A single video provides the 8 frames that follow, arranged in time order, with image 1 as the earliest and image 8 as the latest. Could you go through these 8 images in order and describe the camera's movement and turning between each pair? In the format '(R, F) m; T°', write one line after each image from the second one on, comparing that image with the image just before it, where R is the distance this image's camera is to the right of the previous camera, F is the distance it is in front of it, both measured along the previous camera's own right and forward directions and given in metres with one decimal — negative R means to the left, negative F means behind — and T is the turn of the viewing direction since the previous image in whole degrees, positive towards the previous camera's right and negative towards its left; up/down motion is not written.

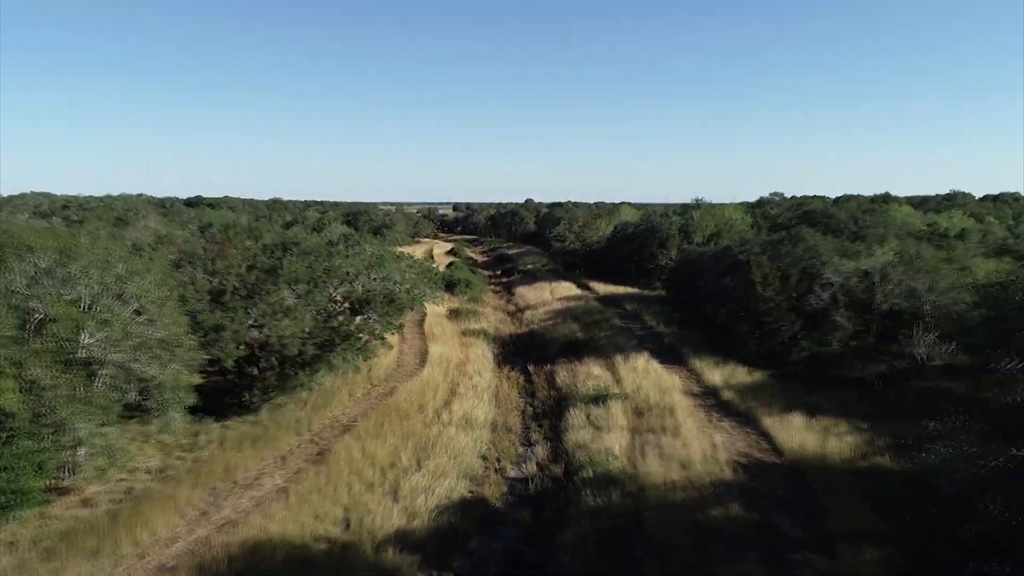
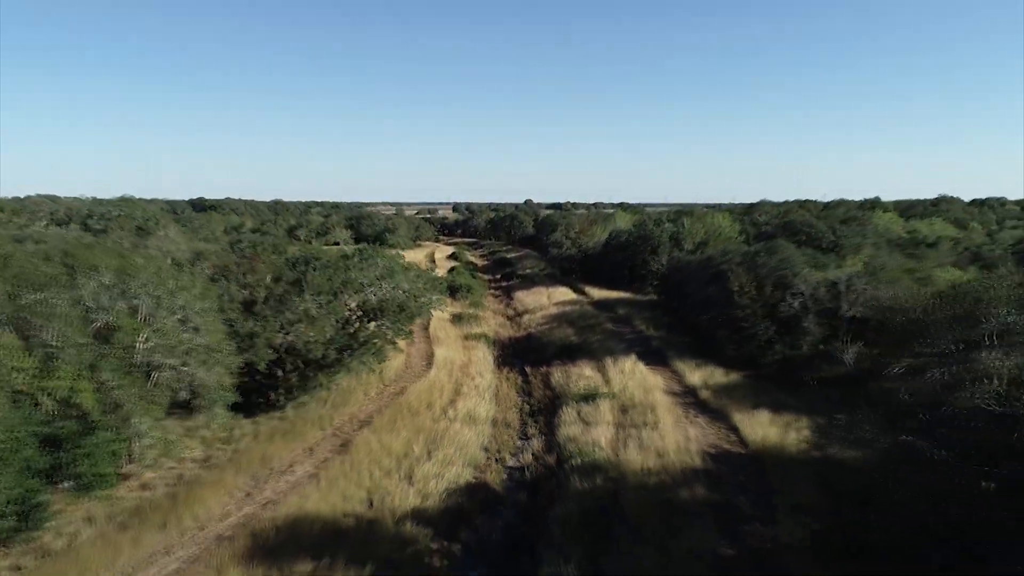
(0.0, -0.7) m; 0°
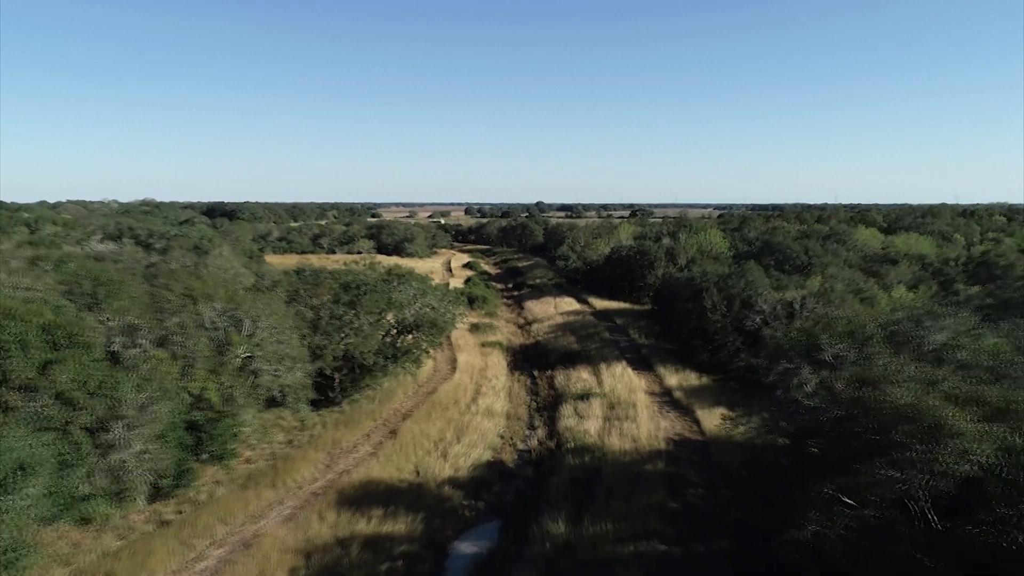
(0.0, -1.8) m; -1°
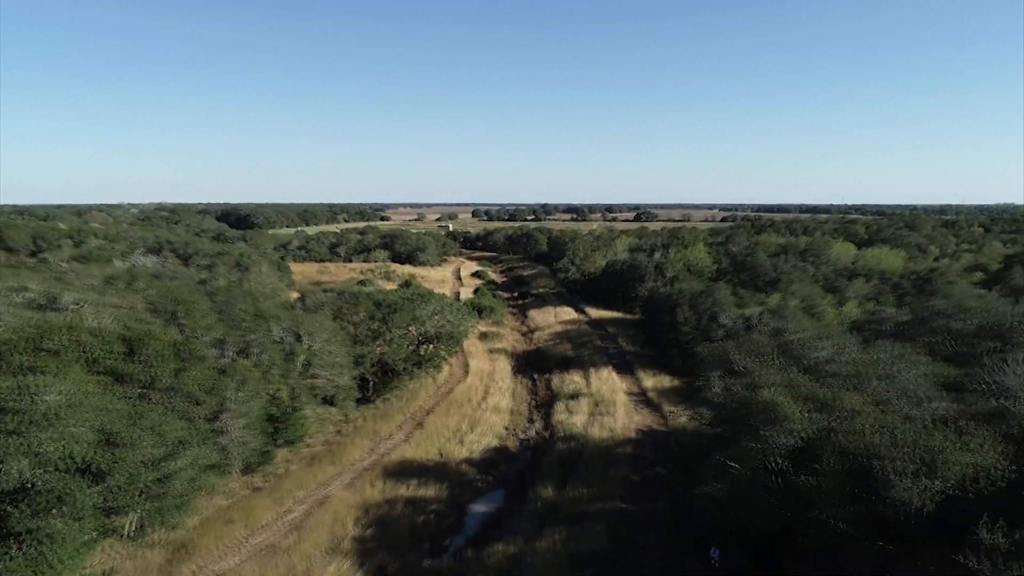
(+0.1, -2.0) m; -1°
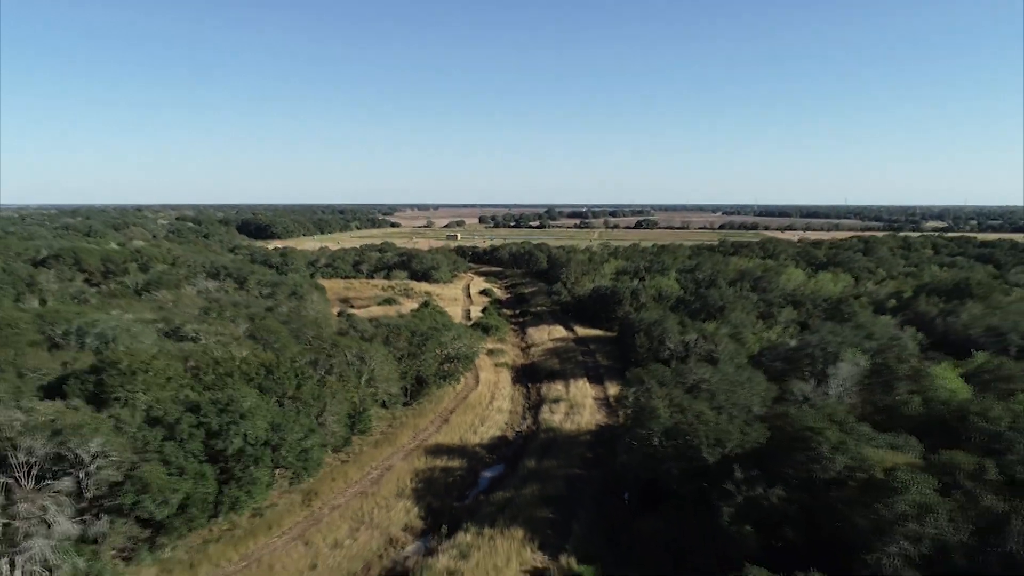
(+0.2, -4.2) m; 0°
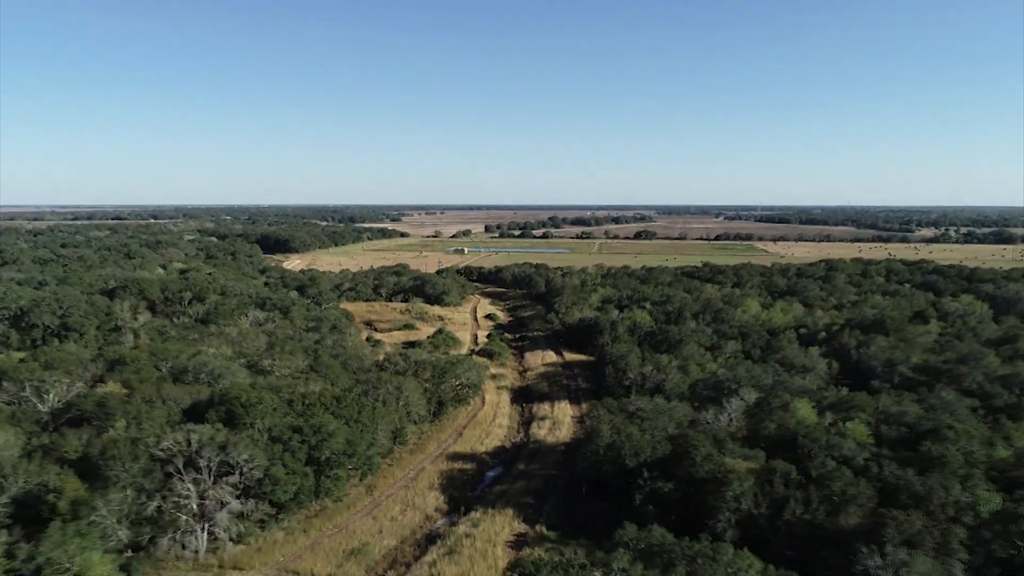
(+0.2, -4.9) m; 0°
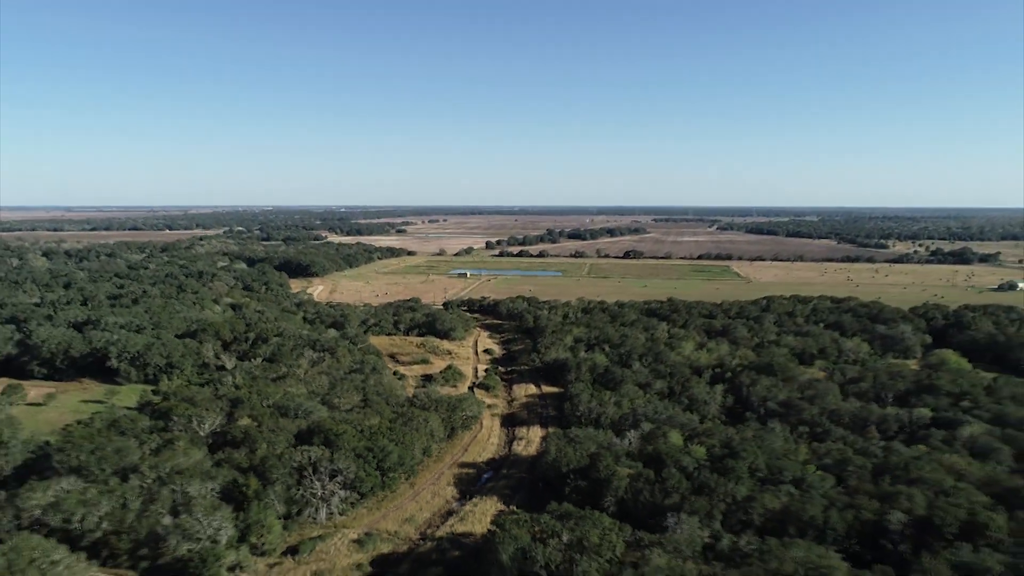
(+0.5, -9.9) m; 0°
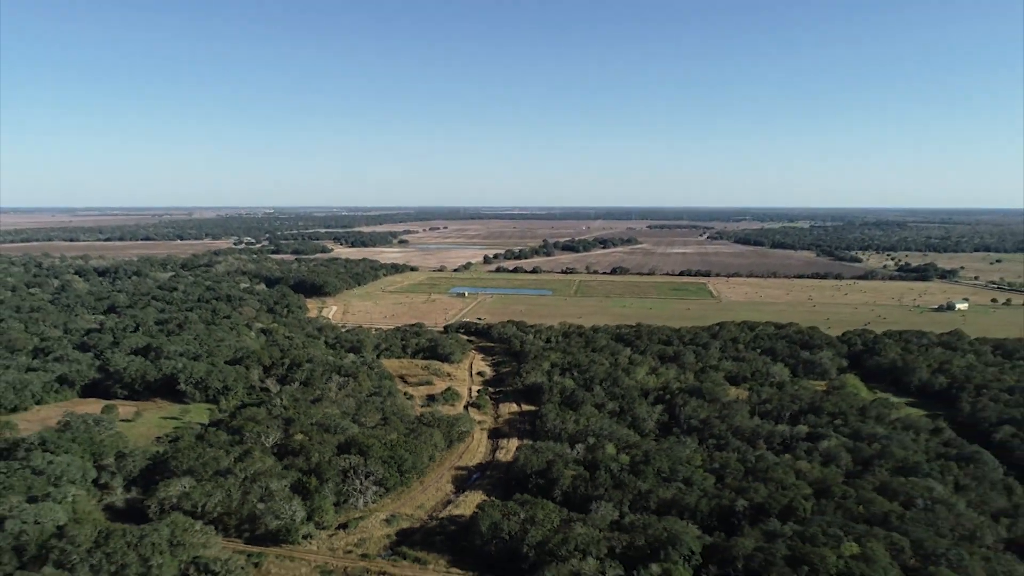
(+0.9, -9.9) m; 0°
